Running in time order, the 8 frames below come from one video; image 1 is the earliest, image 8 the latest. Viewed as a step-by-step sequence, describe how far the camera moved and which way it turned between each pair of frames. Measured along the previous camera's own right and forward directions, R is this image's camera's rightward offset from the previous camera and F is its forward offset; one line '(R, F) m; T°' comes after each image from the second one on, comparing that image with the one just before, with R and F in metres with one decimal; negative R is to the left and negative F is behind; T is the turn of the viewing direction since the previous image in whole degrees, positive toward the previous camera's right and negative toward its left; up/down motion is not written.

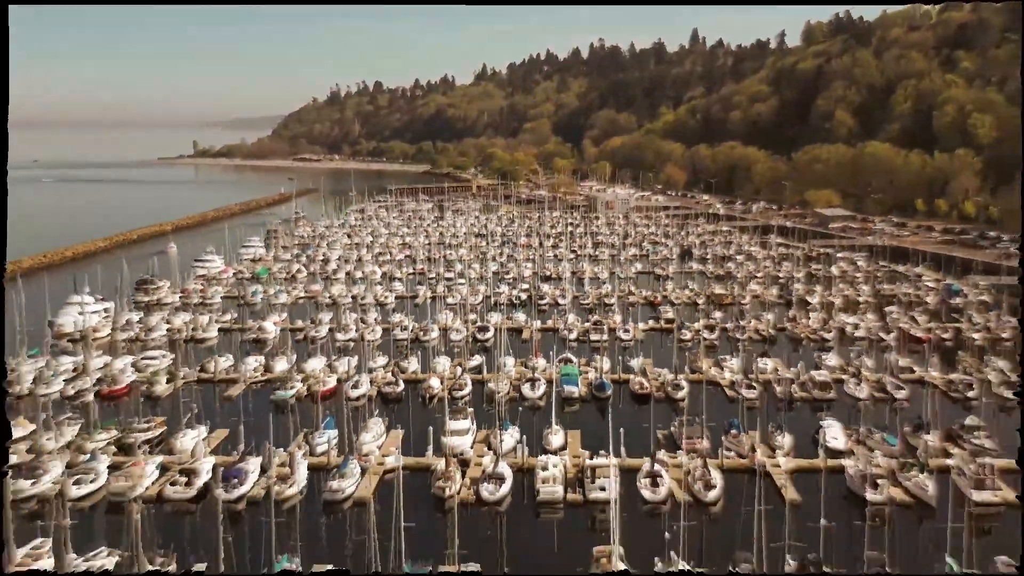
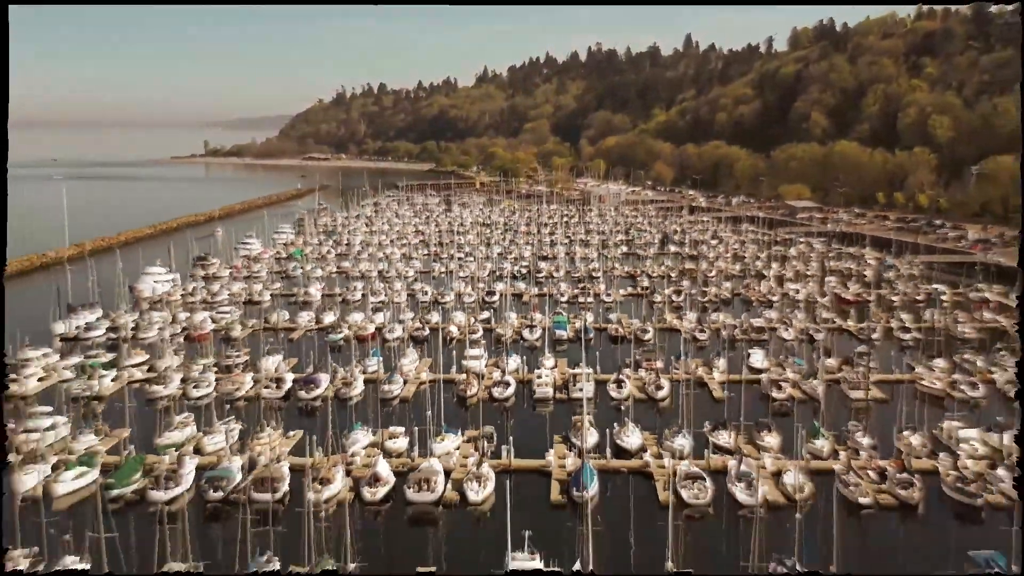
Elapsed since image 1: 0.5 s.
(-0.1, -4.3) m; 0°
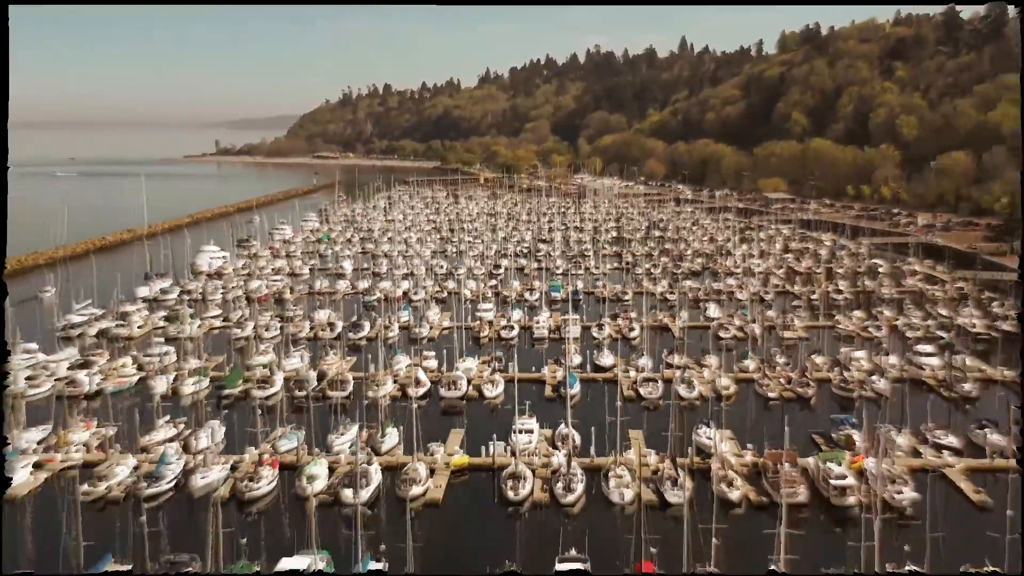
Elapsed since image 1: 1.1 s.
(-0.1, -4.3) m; 0°
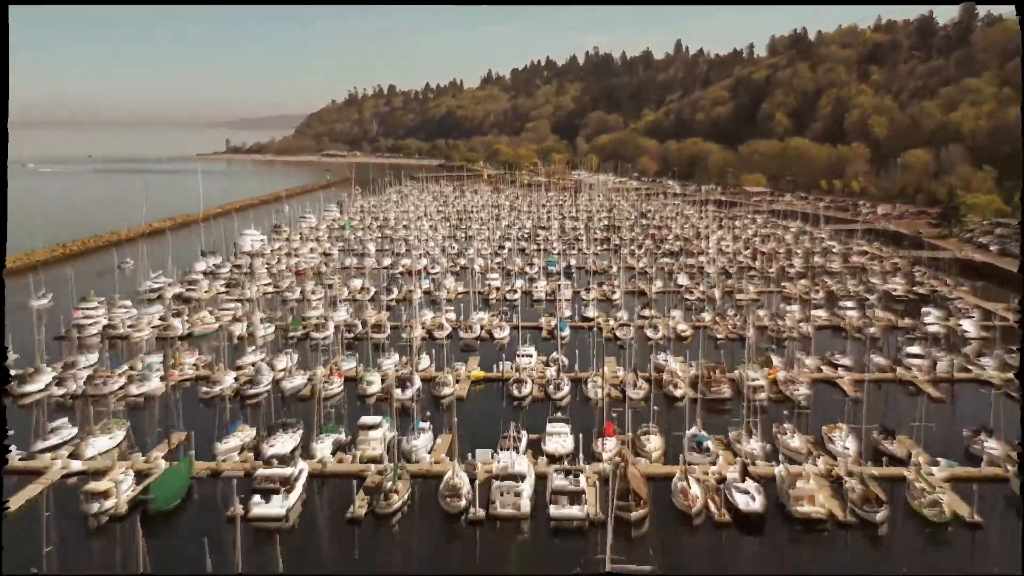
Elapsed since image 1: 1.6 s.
(-0.1, -4.3) m; 0°
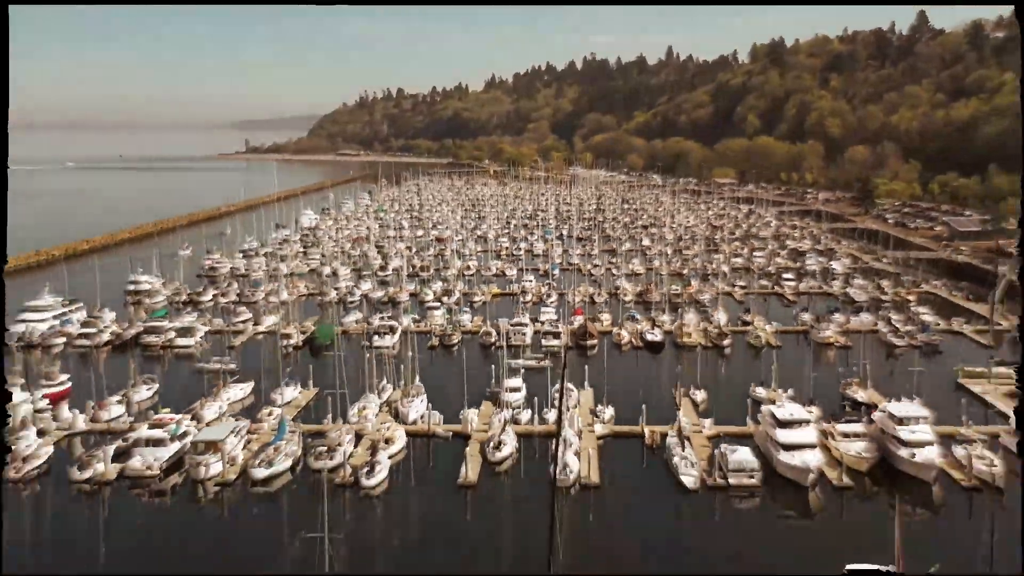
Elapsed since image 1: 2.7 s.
(-0.2, -8.6) m; 0°
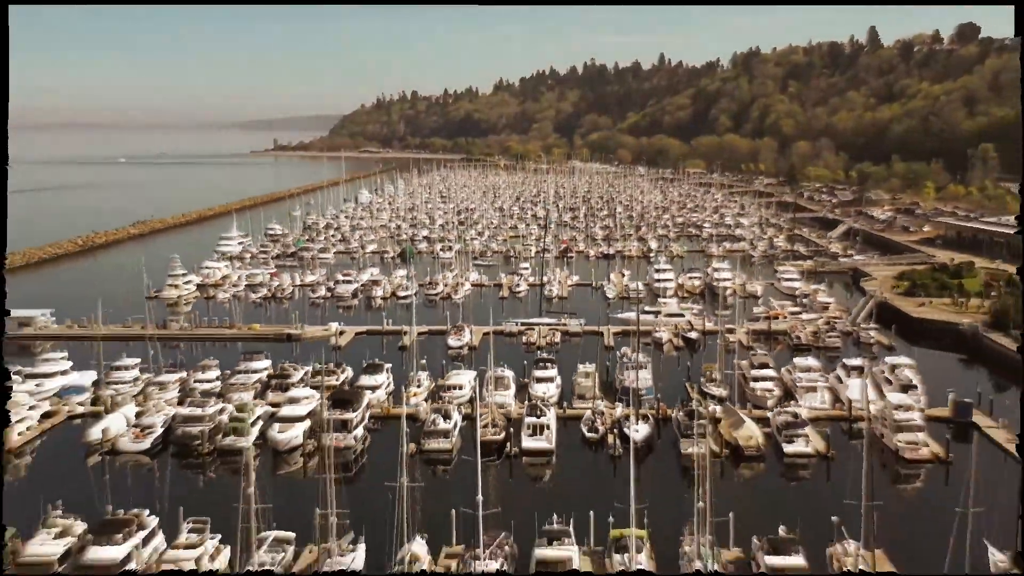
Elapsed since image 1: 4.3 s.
(-0.2, -12.9) m; 0°
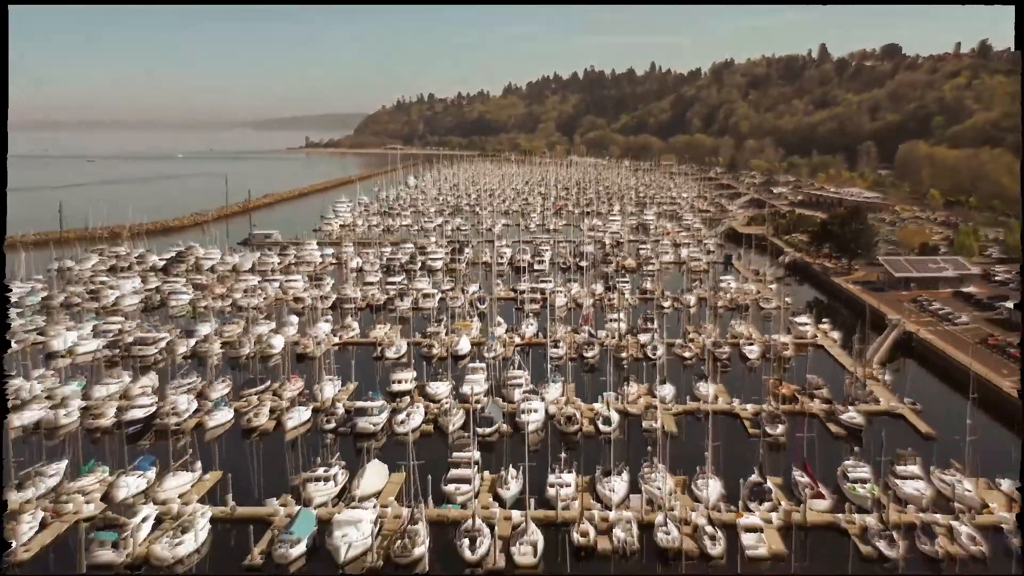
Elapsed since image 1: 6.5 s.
(-0.5, -18.2) m; 0°
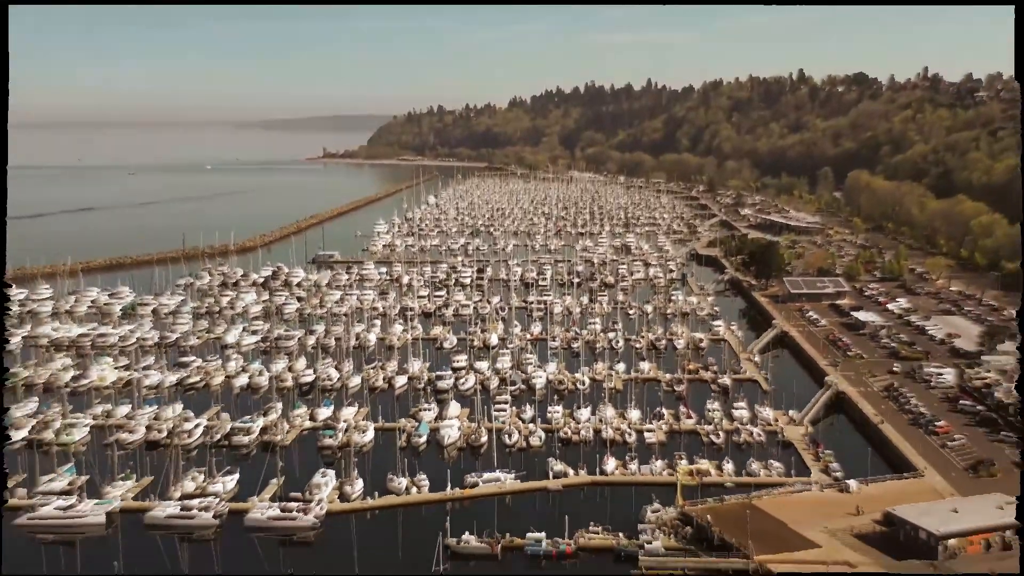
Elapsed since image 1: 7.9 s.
(-0.4, -10.9) m; 0°
